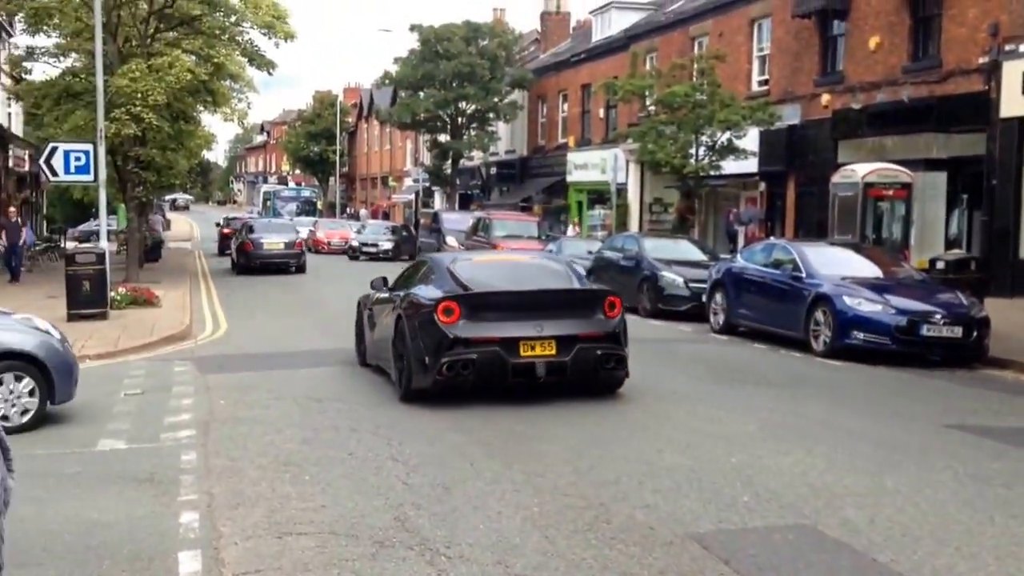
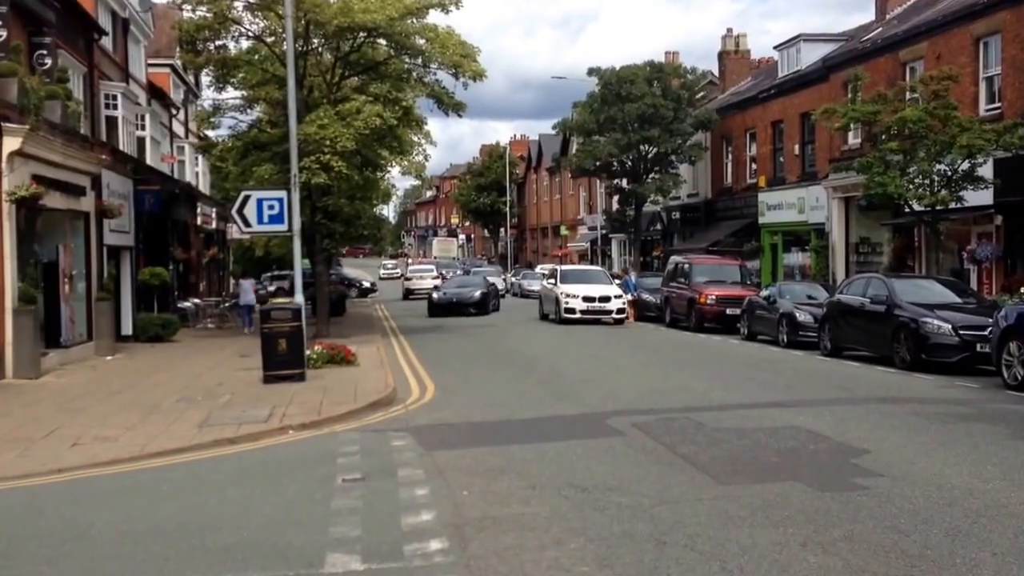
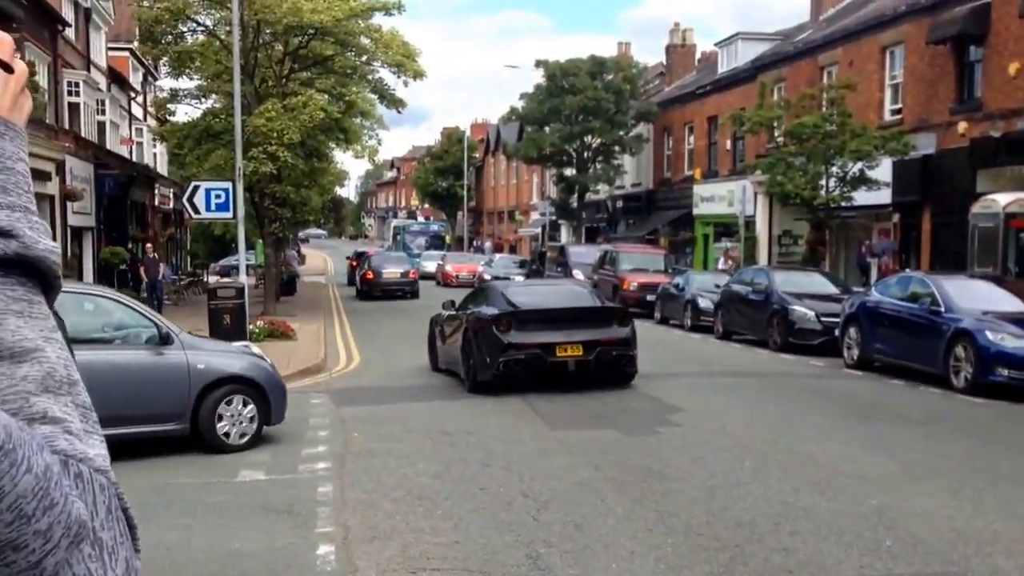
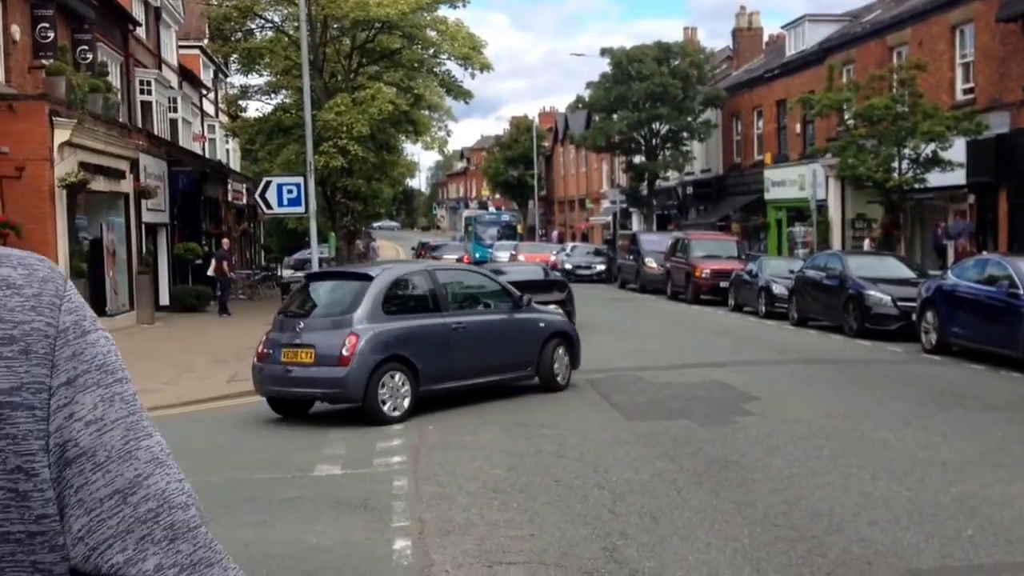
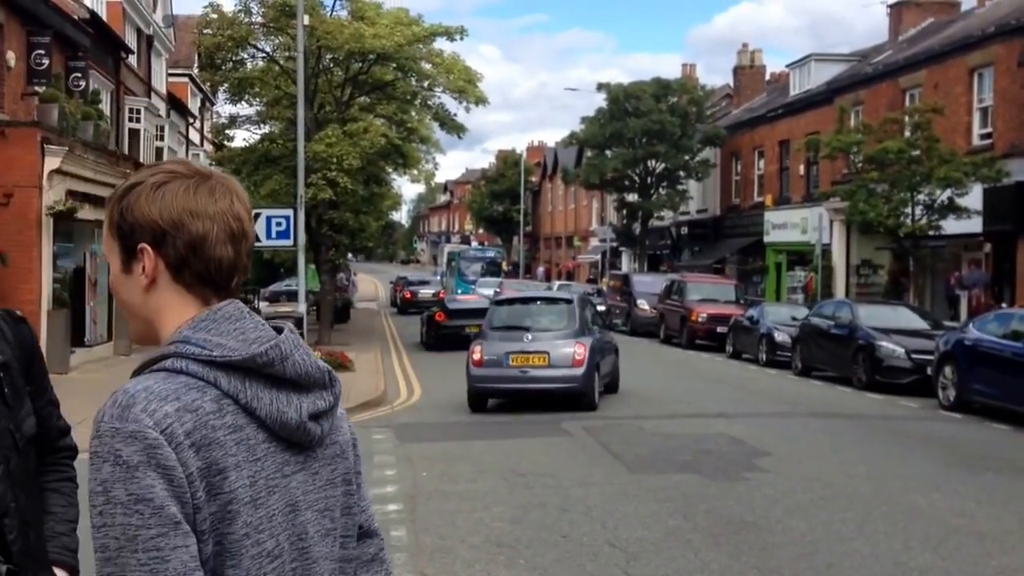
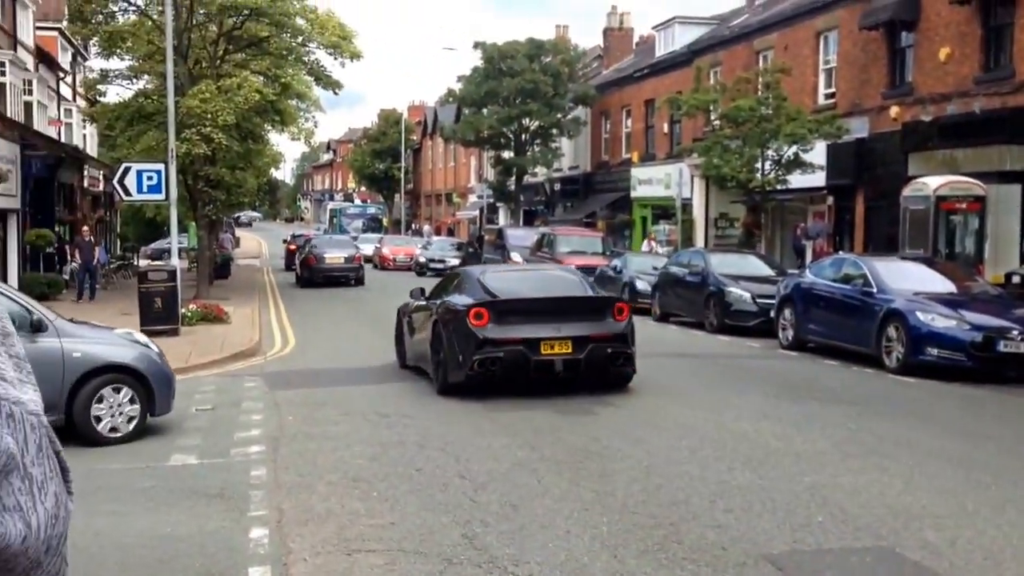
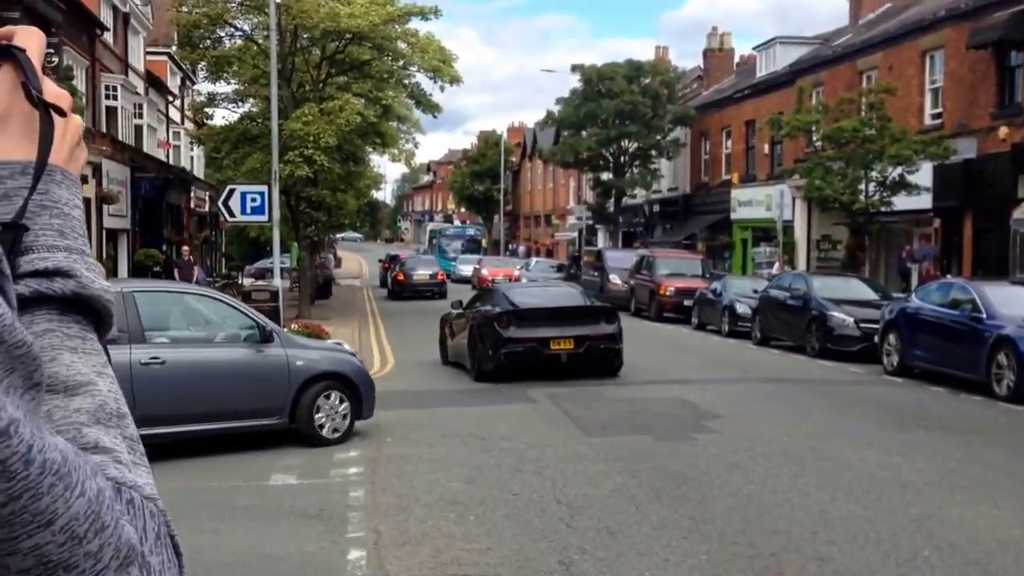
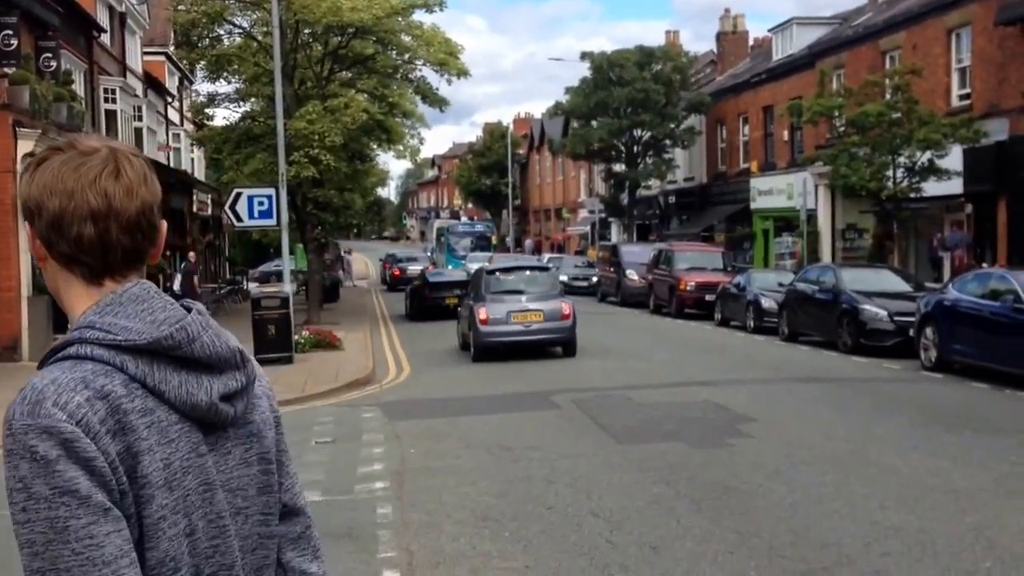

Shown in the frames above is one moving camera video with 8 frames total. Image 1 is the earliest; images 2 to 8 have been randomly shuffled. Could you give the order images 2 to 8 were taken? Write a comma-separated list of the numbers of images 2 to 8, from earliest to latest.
6, 3, 7, 4, 5, 8, 2
